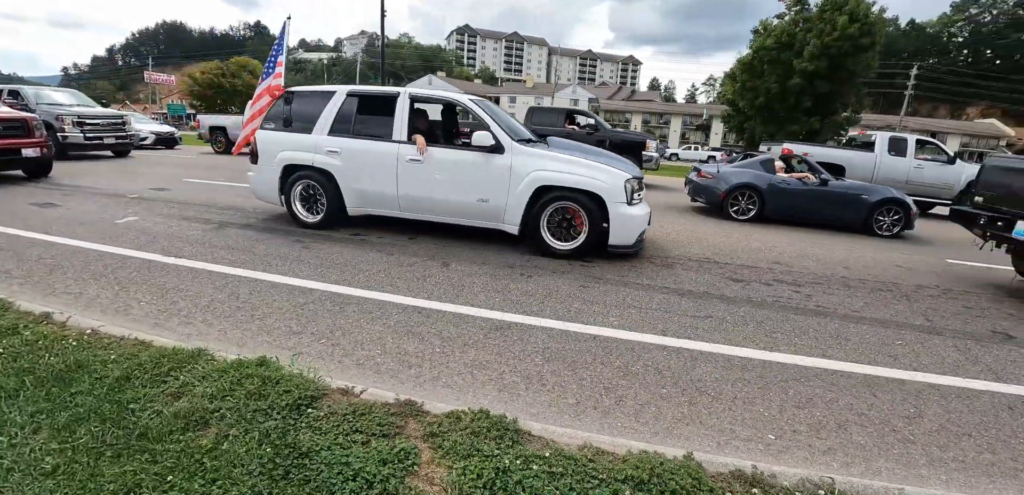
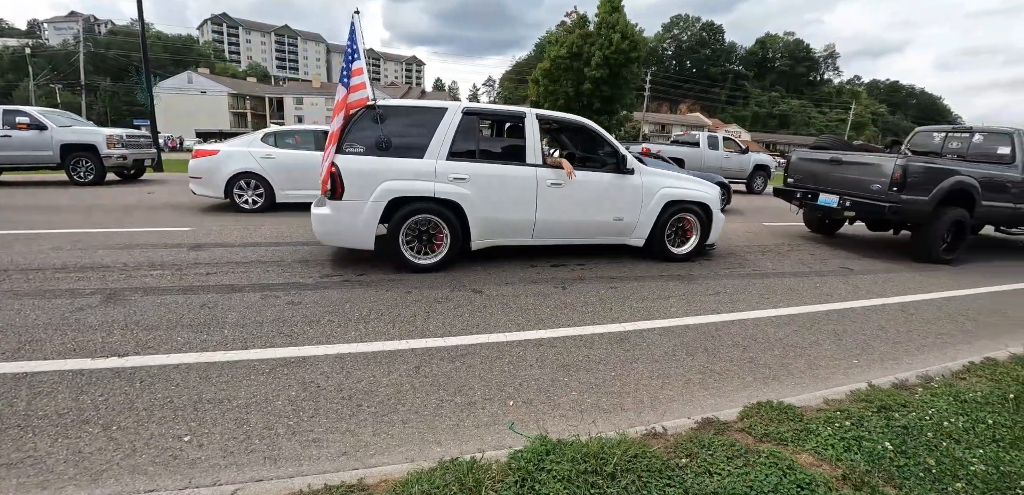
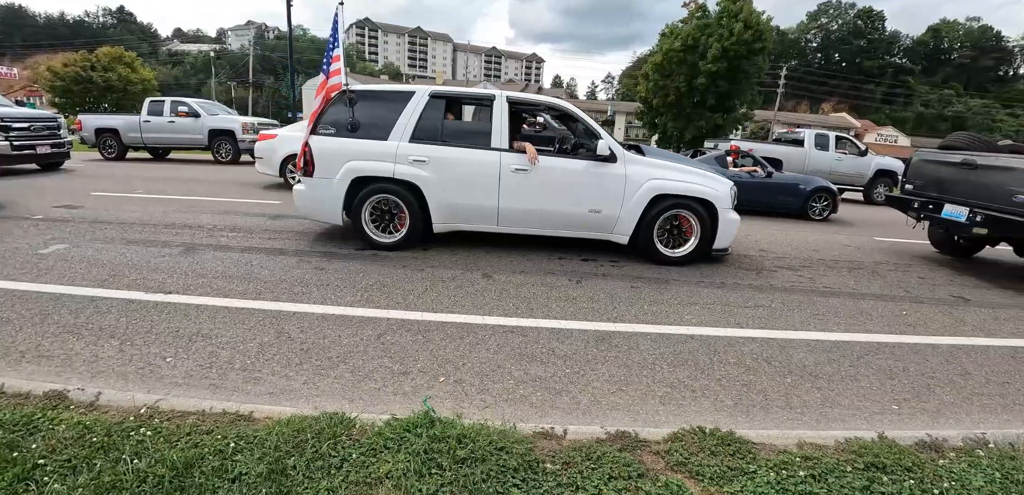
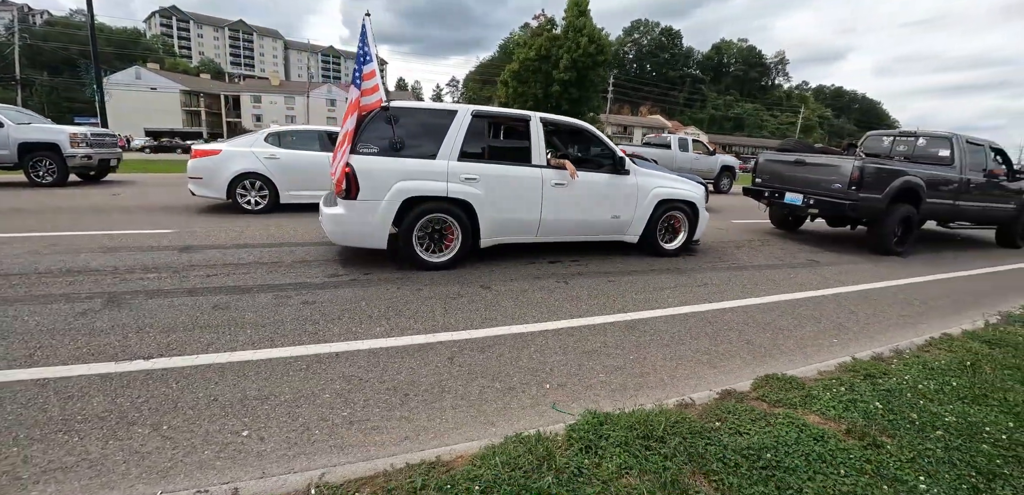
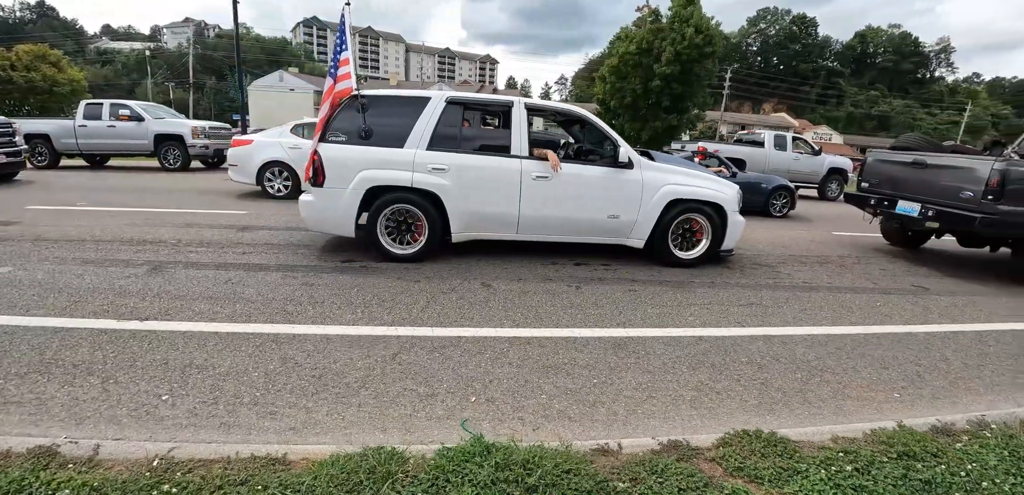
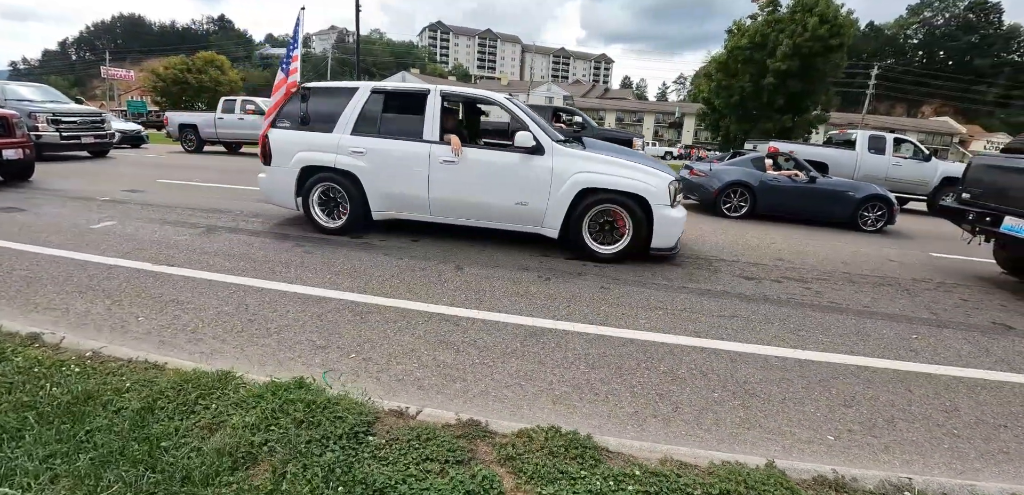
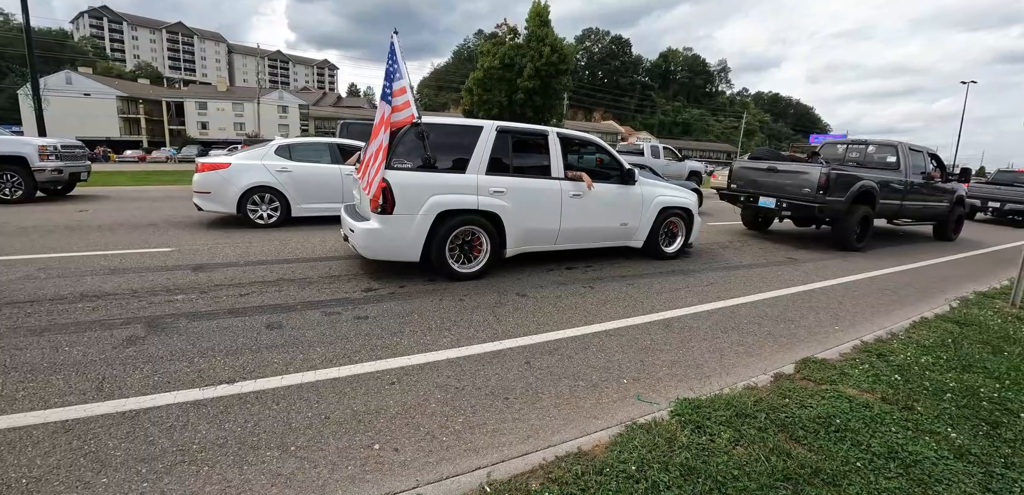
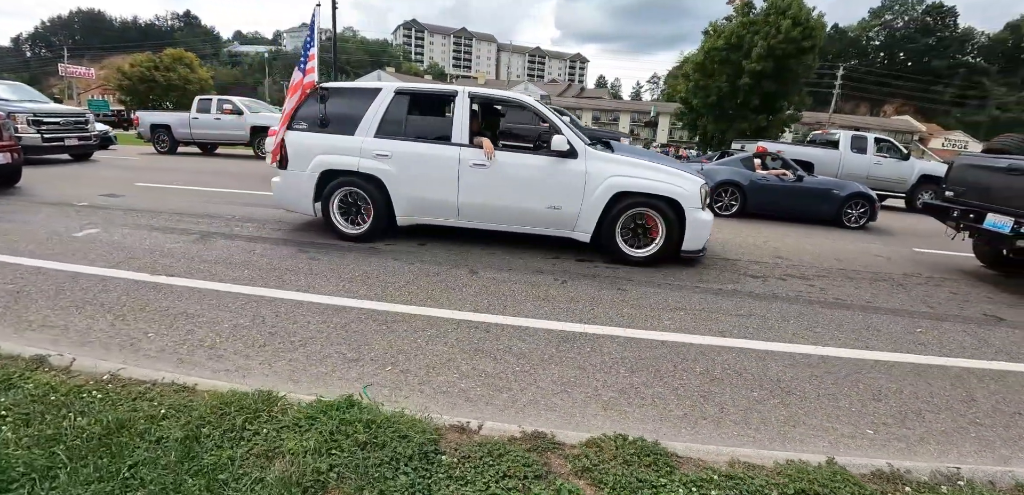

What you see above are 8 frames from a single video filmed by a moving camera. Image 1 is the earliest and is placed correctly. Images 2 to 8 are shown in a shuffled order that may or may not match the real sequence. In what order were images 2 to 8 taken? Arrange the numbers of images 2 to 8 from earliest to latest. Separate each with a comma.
6, 8, 3, 5, 2, 4, 7
